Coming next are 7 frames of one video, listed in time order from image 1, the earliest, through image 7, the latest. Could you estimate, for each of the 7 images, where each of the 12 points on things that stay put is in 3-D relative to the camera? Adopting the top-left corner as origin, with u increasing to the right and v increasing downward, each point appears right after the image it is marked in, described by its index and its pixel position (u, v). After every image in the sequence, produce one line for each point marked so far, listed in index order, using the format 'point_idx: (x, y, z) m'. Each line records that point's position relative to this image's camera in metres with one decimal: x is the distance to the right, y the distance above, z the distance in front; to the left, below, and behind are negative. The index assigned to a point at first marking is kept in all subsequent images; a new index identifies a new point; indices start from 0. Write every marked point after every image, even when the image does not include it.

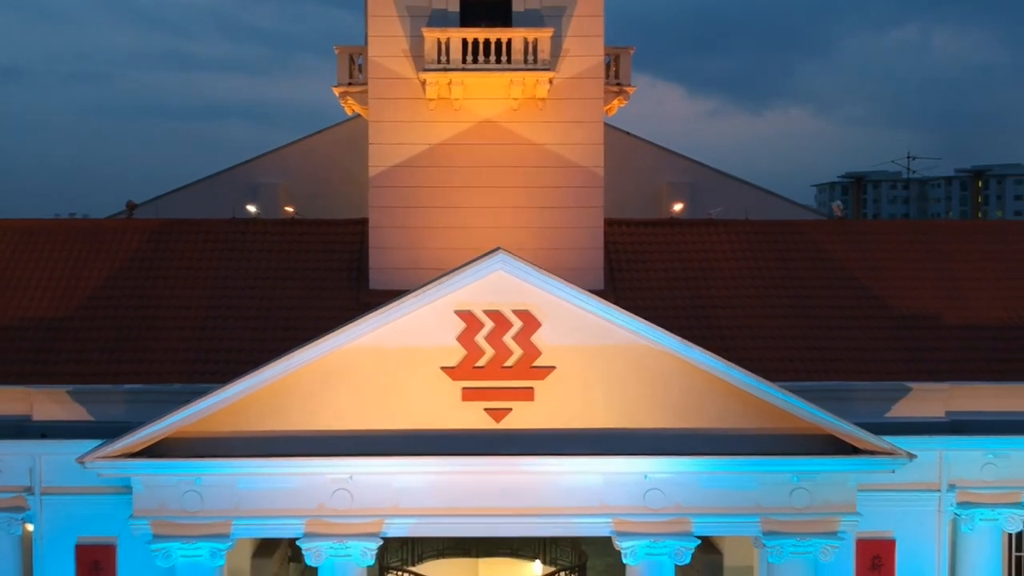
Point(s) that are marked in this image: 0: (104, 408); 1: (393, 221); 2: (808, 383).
0: (-4.6, -1.3, +12.5) m
1: (-1.6, +0.9, +14.4) m
2: (+3.4, -1.0, +12.6) m
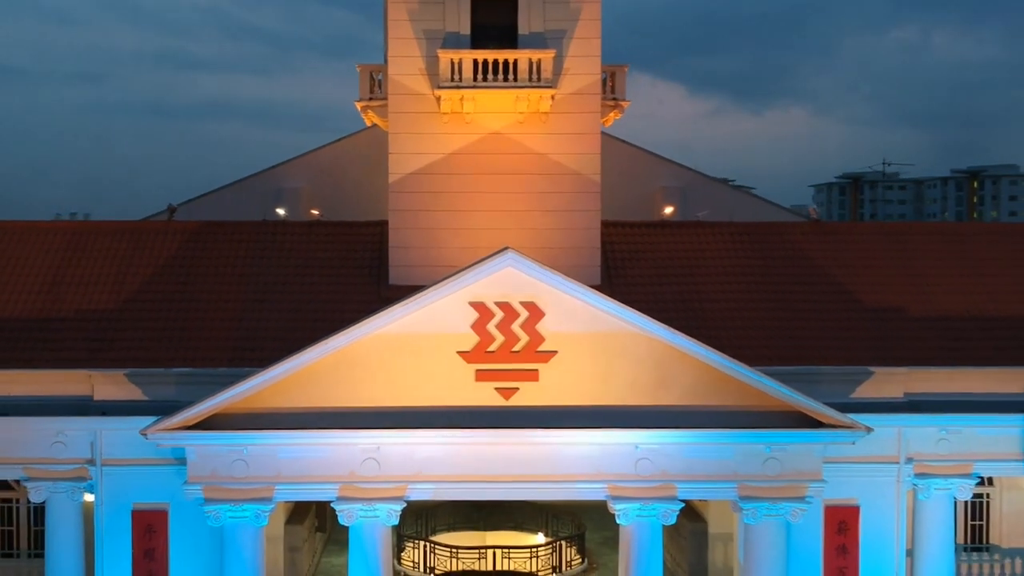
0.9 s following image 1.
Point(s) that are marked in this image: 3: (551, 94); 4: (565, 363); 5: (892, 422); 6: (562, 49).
0: (-4.5, -1.2, +14.0) m
1: (-1.5, +1.0, +15.9) m
2: (+3.5, -1.0, +14.1) m
3: (+0.5, +2.7, +15.3) m
4: (+0.6, -0.8, +12.4) m
5: (+4.7, -1.6, +13.3) m
6: (+0.7, +3.4, +15.7) m
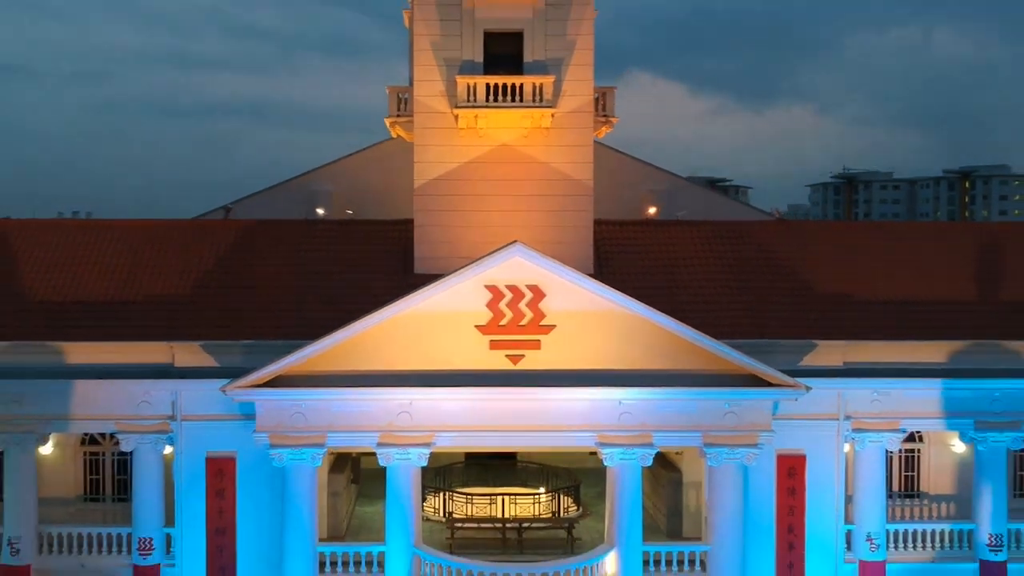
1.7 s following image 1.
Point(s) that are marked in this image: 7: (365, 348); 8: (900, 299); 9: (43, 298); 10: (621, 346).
0: (-4.4, -1.0, +16.8) m
1: (-1.4, +1.2, +18.7) m
2: (+3.6, -0.8, +16.9) m
3: (+0.7, +2.9, +18.2) m
4: (+0.7, -0.6, +15.3) m
5: (+4.8, -1.4, +16.2) m
6: (+0.8, +3.6, +18.6) m
7: (-2.0, -0.8, +15.2) m
8: (+6.5, -0.2, +18.1) m
9: (-7.9, -0.1, +18.3) m
10: (+1.5, -0.8, +15.3) m
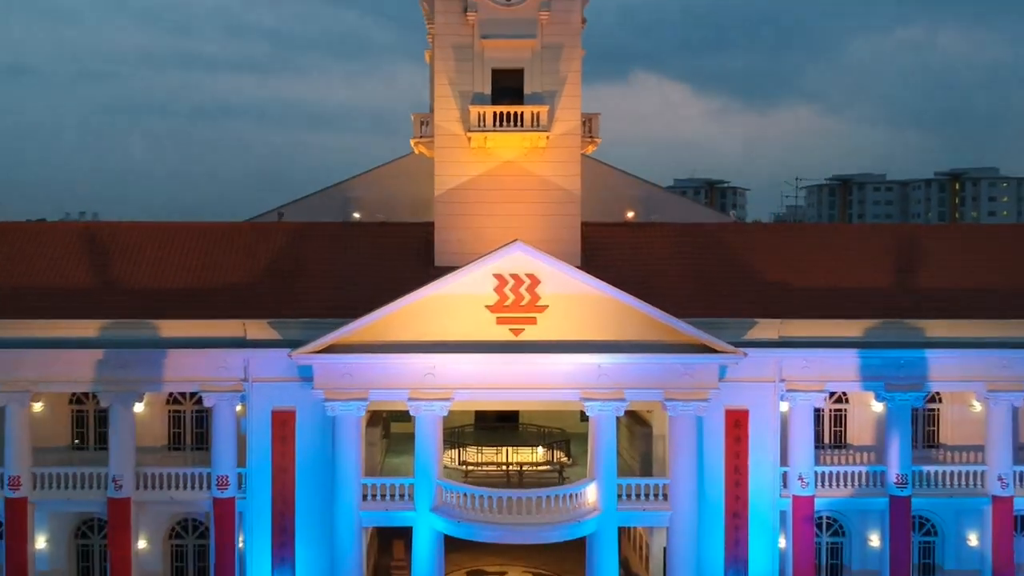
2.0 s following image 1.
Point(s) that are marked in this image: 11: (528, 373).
0: (-4.4, -0.8, +21.0) m
1: (-1.3, +1.4, +22.9) m
2: (+3.6, -0.6, +21.1) m
3: (+0.7, +3.2, +22.3) m
4: (+0.8, -0.4, +19.4) m
5: (+4.8, -1.2, +20.3) m
6: (+0.9, +3.9, +22.7) m
7: (-2.0, -0.6, +19.3) m
8: (+6.5, 0.0, +22.2) m
9: (-7.8, +0.1, +22.5) m
10: (+1.6, -0.6, +19.4) m
11: (+0.3, -1.5, +19.3) m
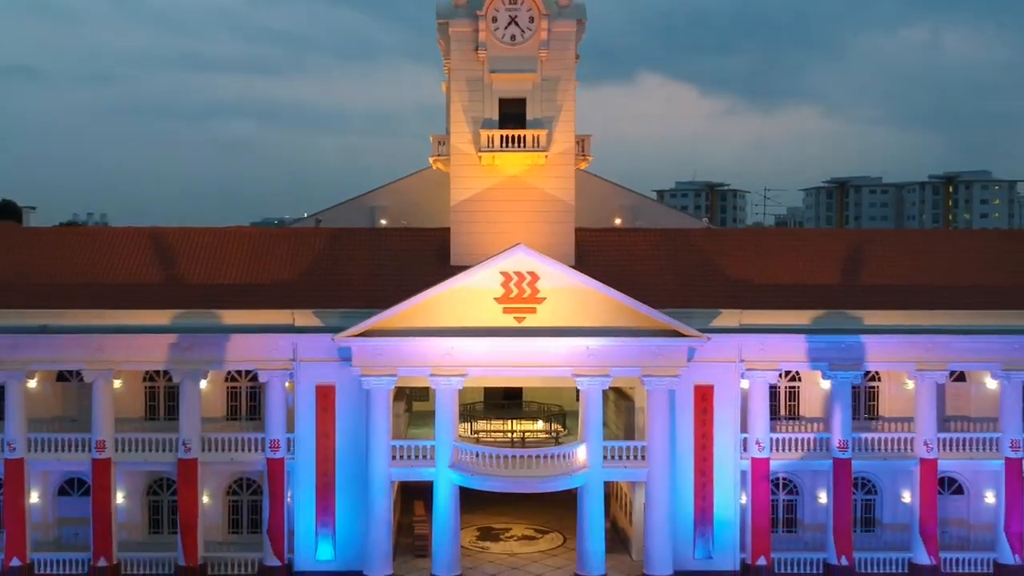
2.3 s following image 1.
0: (-4.3, -0.7, +25.0) m
1: (-1.2, +1.5, +26.9) m
2: (+3.7, -0.5, +25.1) m
3: (+0.8, +3.2, +26.3) m
4: (+0.8, -0.3, +23.4) m
5: (+4.9, -1.1, +24.3) m
6: (+1.0, +3.9, +26.7) m
7: (-1.9, -0.5, +23.3) m
8: (+6.6, +0.1, +26.2) m
9: (-7.7, +0.2, +26.5) m
10: (+1.7, -0.5, +23.4) m
11: (+0.4, -1.4, +23.3) m
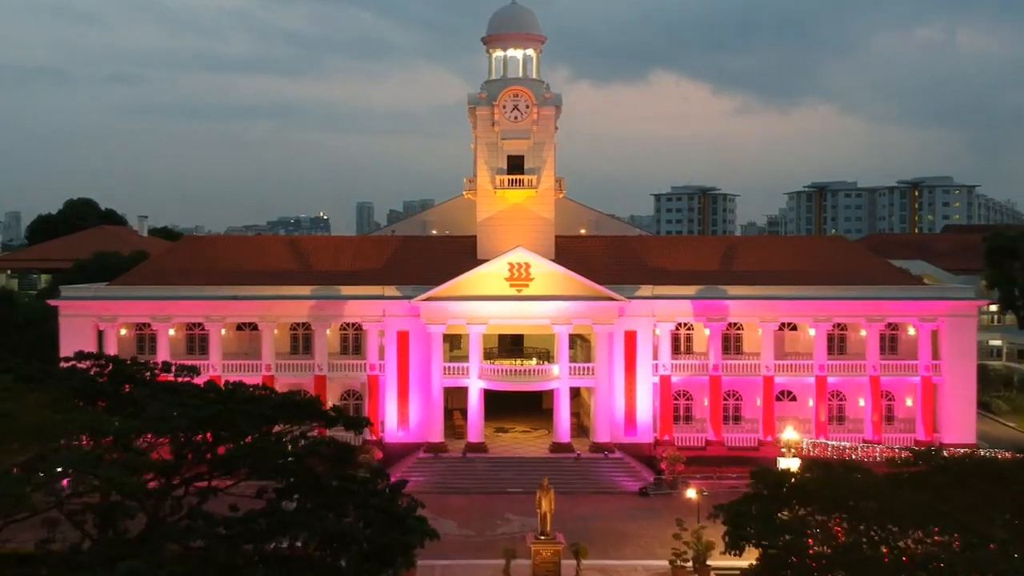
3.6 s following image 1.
0: (-4.2, -0.1, +41.3) m
1: (-1.1, +2.1, +43.1) m
2: (+3.9, +0.1, +41.2) m
3: (+0.9, +3.8, +42.5) m
4: (+0.9, +0.2, +39.6) m
5: (+5.0, -0.5, +40.4) m
6: (+1.1, +4.5, +42.9) m
7: (-1.8, 0.0, +39.6) m
8: (+6.7, +0.7, +42.3) m
9: (-7.6, +0.7, +42.8) m
10: (+1.8, +0.1, +39.6) m
11: (+0.5, -0.8, +39.5) m
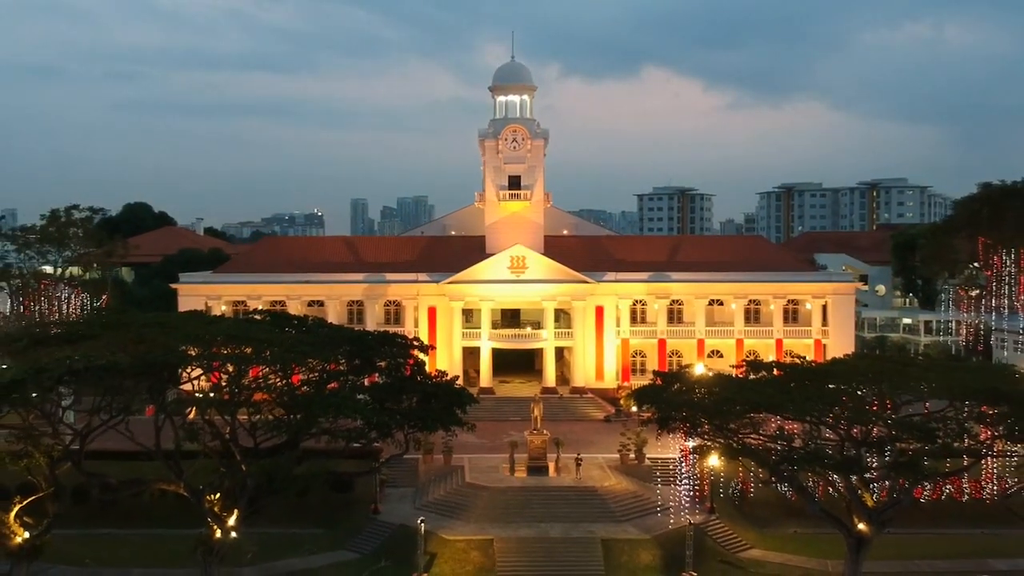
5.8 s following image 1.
0: (-4.2, +0.6, +55.9) m
1: (-1.1, +2.8, +57.7) m
2: (+3.9, +0.8, +55.9) m
3: (+0.9, +4.5, +57.2) m
4: (+0.9, +0.9, +54.3) m
5: (+5.0, +0.2, +55.1) m
6: (+1.1, +5.2, +57.6) m
7: (-1.8, +0.7, +54.2) m
8: (+6.7, +1.4, +57.0) m
9: (-7.6, +1.4, +57.4) m
10: (+1.8, +0.8, +54.3) m
11: (+0.5, -0.1, +54.2) m
